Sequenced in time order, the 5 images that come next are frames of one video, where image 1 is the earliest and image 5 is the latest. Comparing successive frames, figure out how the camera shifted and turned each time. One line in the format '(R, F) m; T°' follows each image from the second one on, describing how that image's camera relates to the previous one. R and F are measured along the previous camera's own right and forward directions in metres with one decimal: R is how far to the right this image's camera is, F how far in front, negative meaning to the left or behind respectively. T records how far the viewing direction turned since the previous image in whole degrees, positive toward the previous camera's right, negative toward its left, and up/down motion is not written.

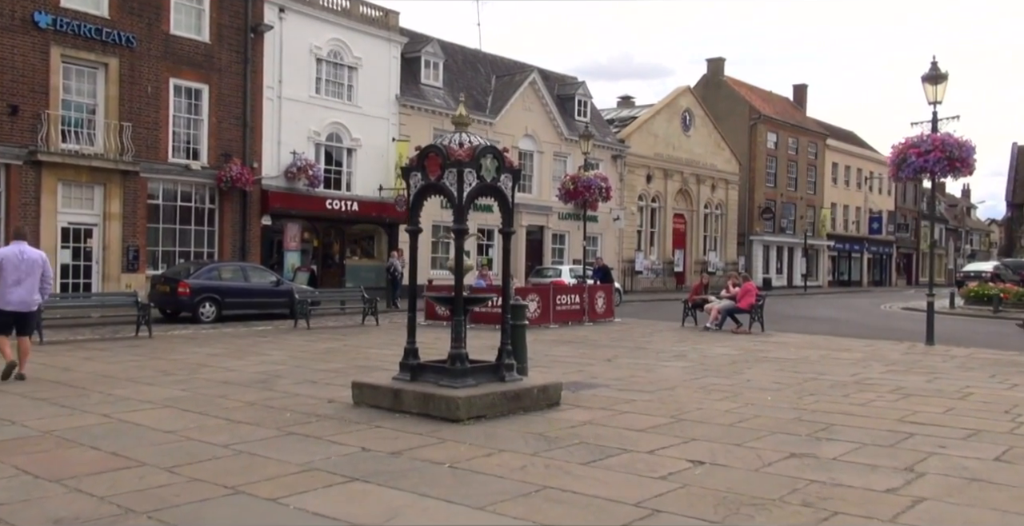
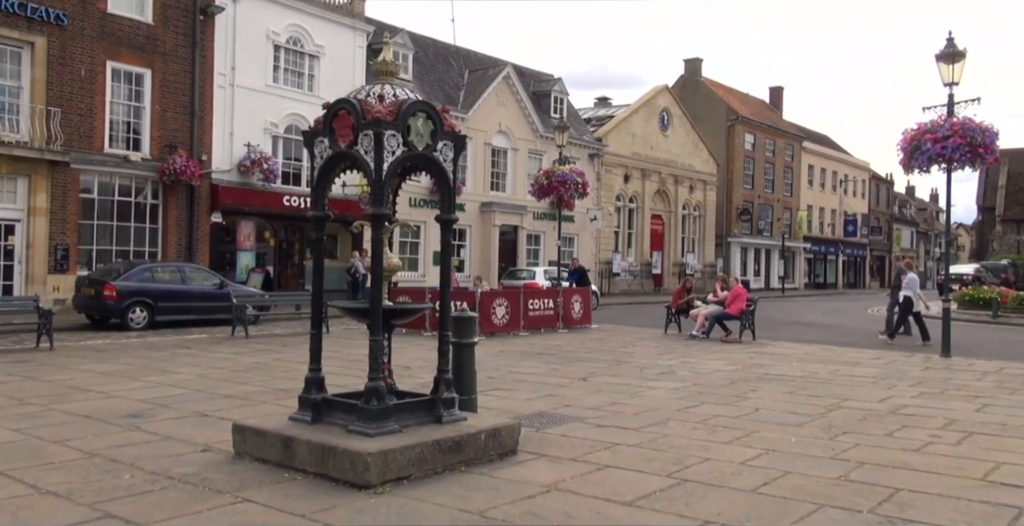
(+0.2, +2.3) m; +1°
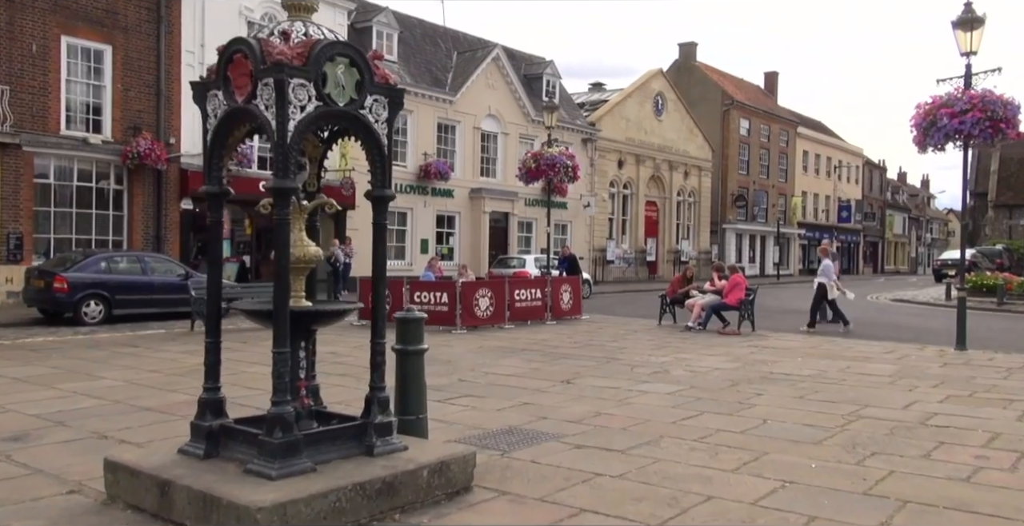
(+0.3, +1.5) m; 0°
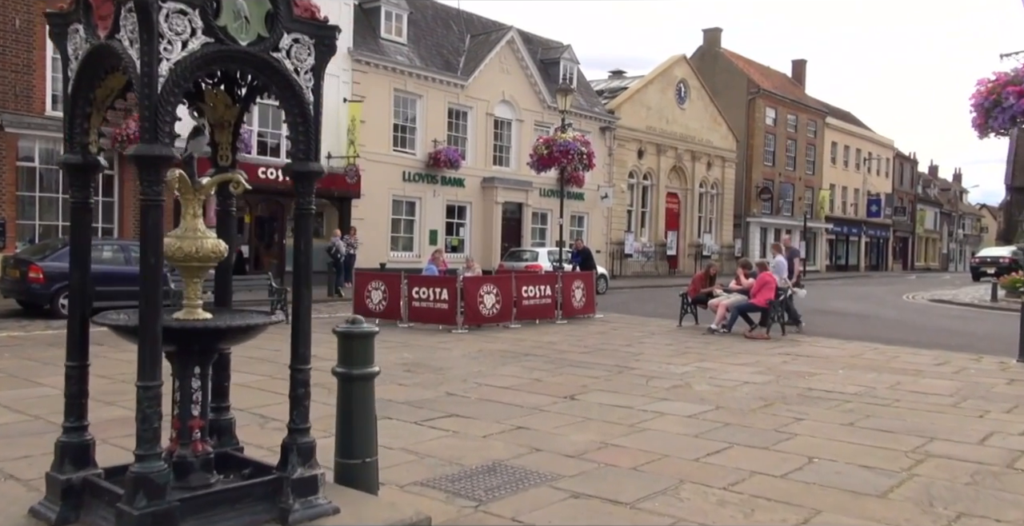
(+0.2, +1.5) m; -1°
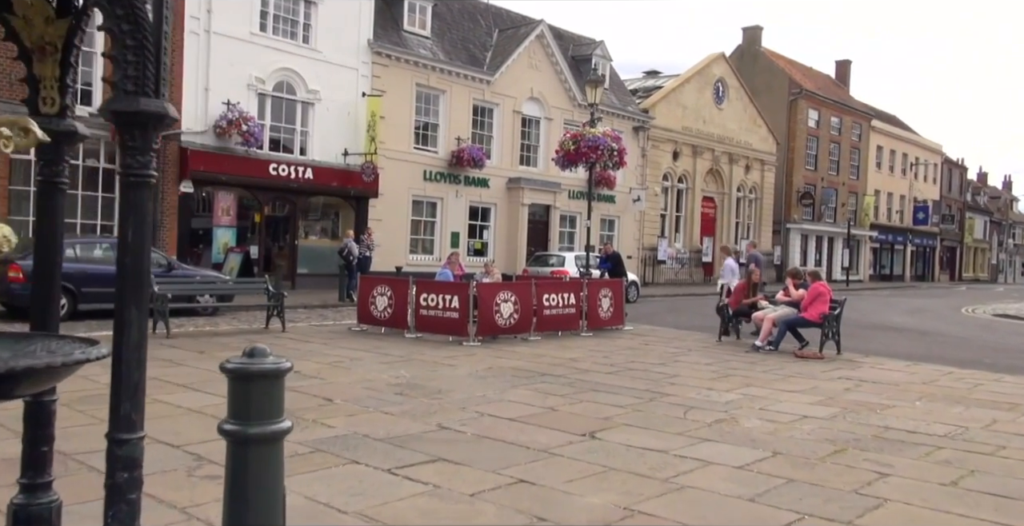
(+0.2, +1.7) m; -2°
